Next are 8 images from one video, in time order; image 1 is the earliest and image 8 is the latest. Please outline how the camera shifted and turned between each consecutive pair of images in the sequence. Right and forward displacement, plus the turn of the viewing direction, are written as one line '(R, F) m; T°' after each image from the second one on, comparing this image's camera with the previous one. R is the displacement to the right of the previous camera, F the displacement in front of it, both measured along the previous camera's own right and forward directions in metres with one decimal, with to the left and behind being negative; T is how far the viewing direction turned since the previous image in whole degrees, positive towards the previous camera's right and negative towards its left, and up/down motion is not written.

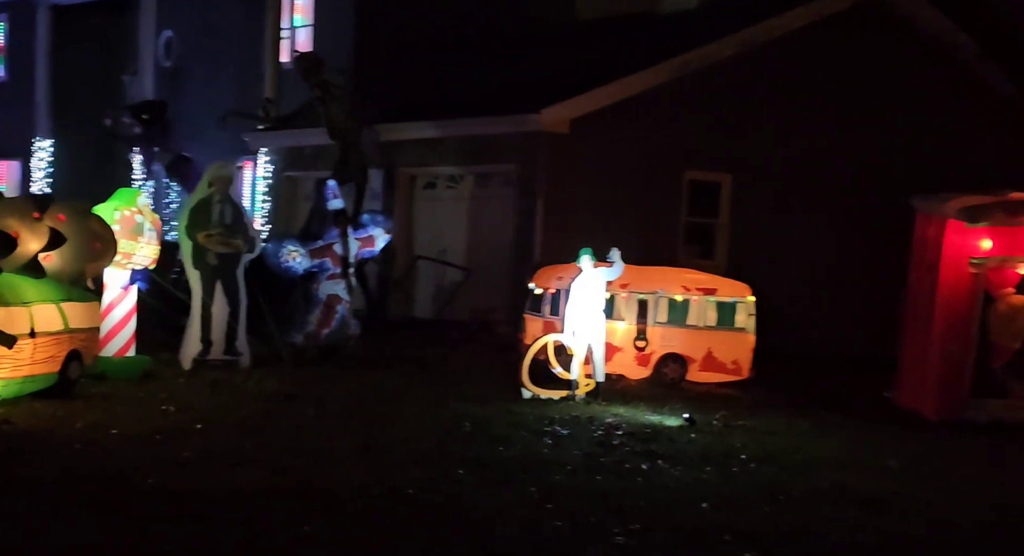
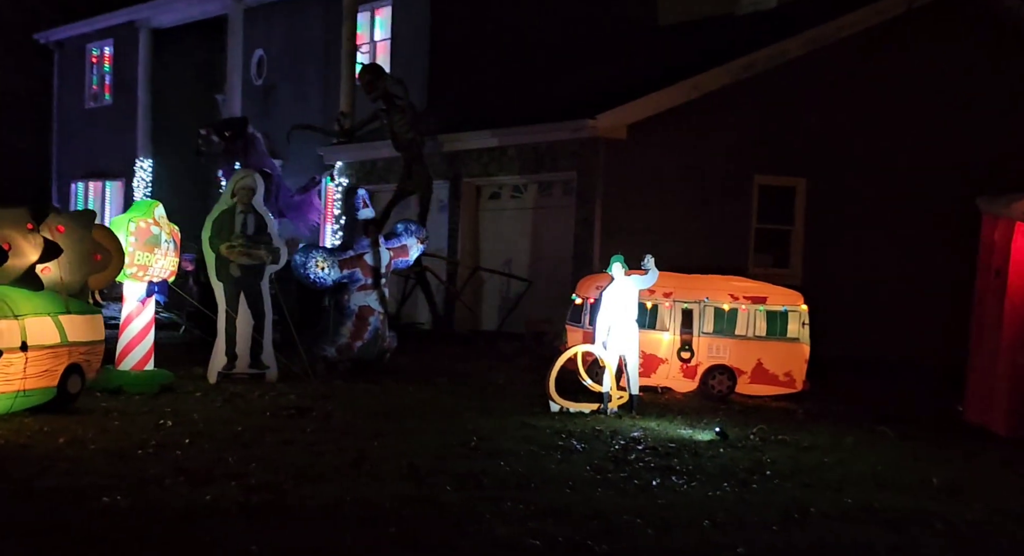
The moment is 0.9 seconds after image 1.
(+0.5, +0.3) m; -5°
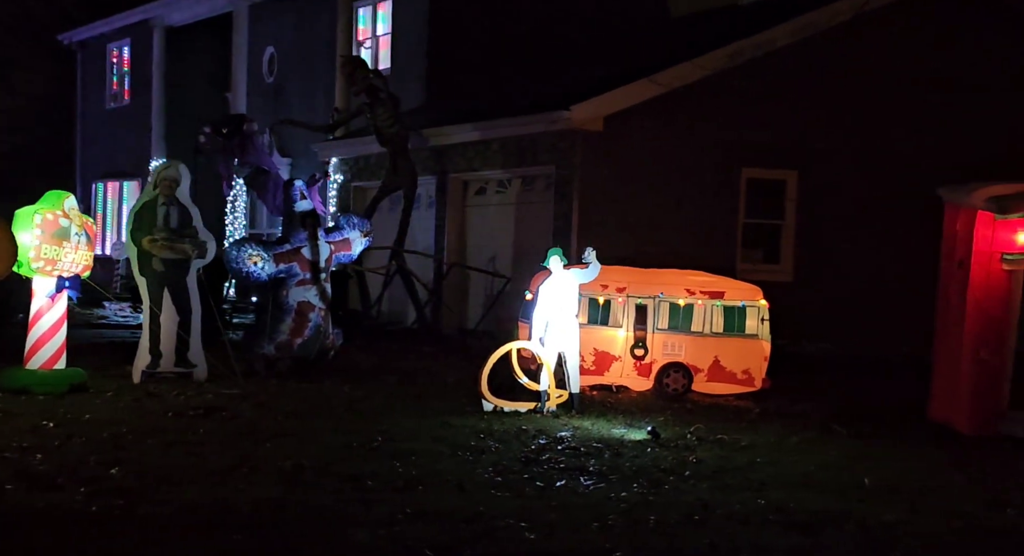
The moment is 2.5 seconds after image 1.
(+0.7, +0.3) m; -1°
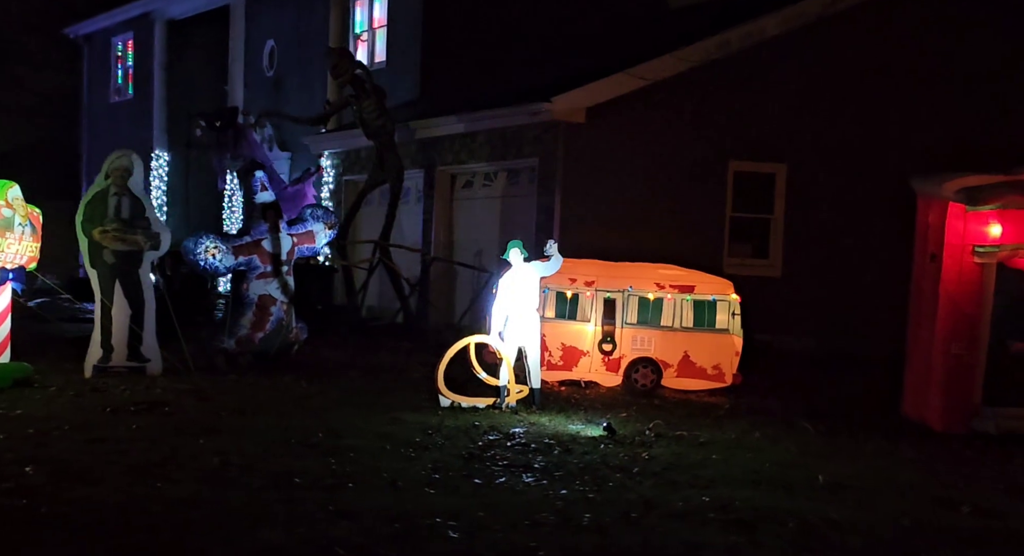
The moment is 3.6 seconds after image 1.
(+0.3, +0.1) m; 0°
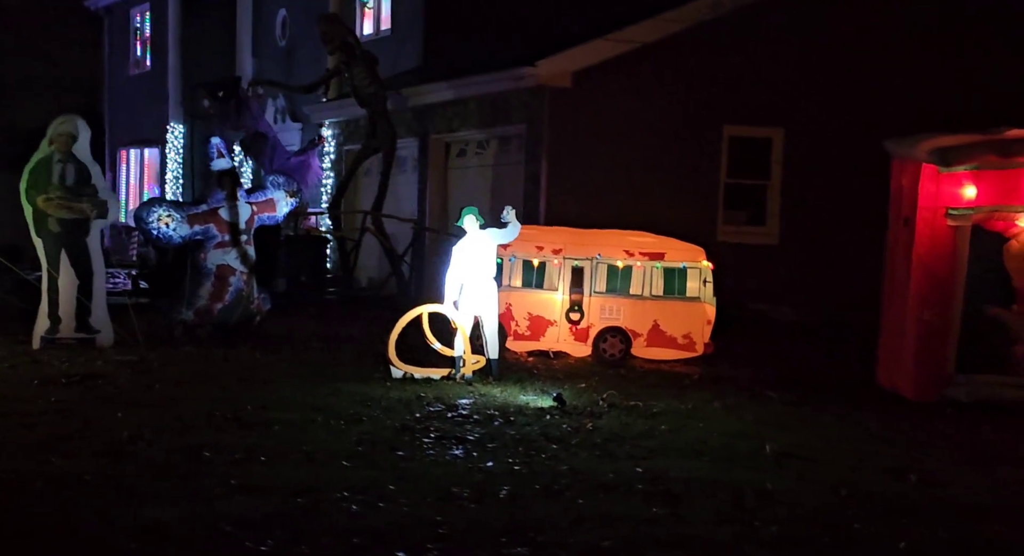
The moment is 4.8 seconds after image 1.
(+0.5, +0.2) m; -1°
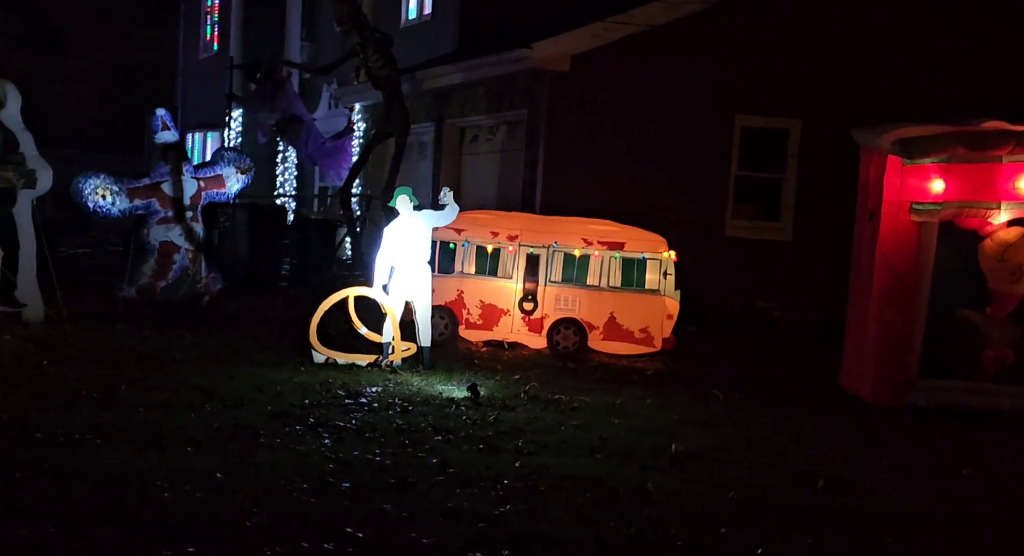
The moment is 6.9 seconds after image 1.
(+0.9, +0.3) m; -3°
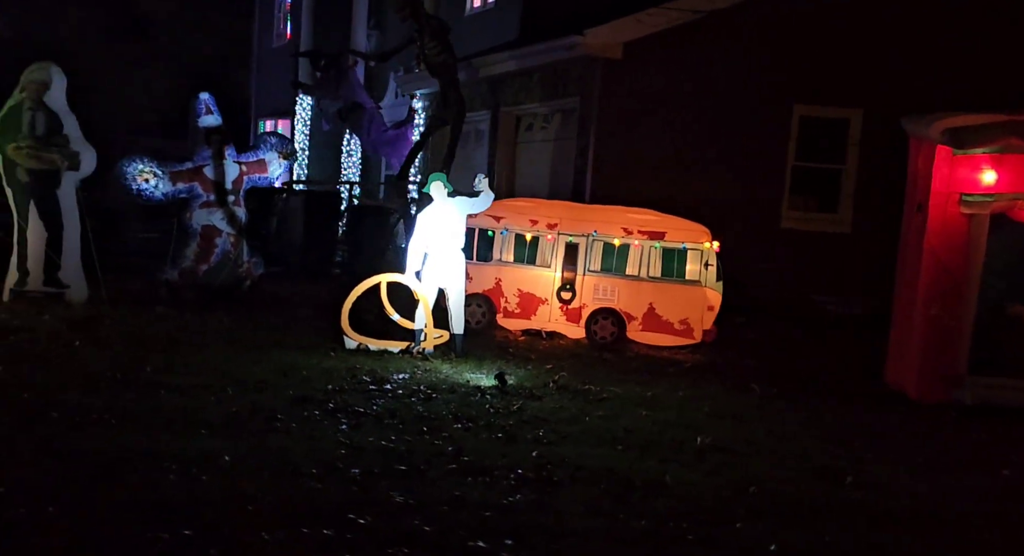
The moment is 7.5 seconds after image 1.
(+0.2, +0.1) m; -4°
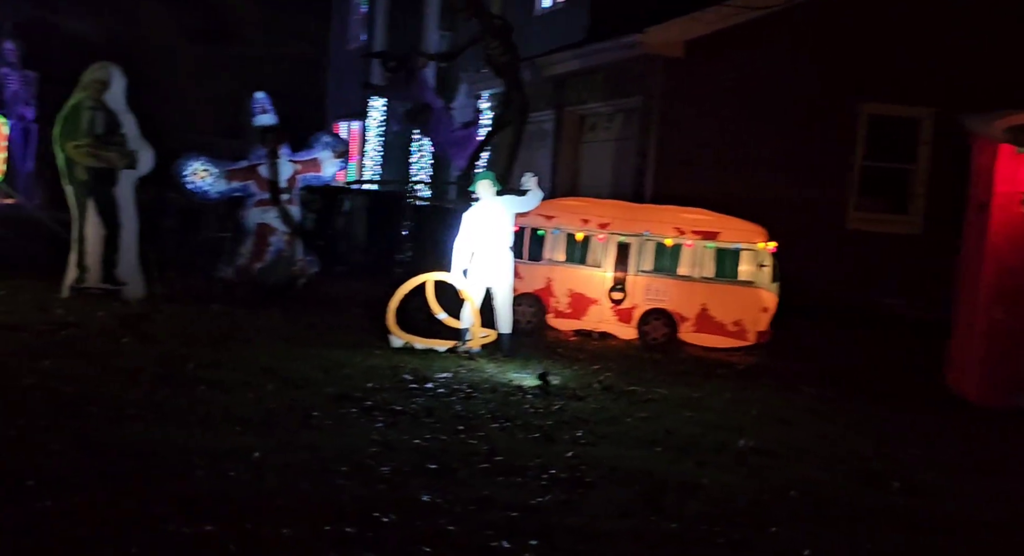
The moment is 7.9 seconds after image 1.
(+0.2, +0.1) m; -4°
